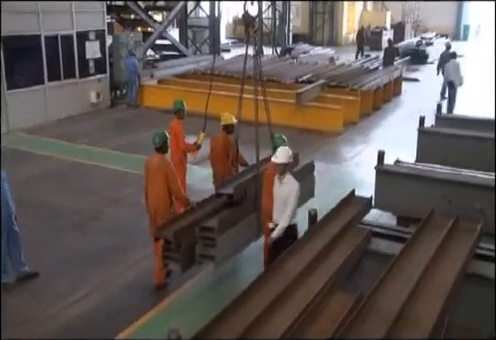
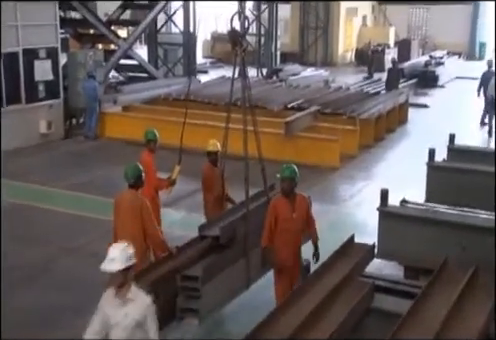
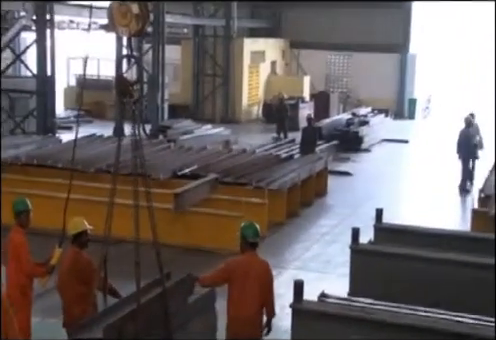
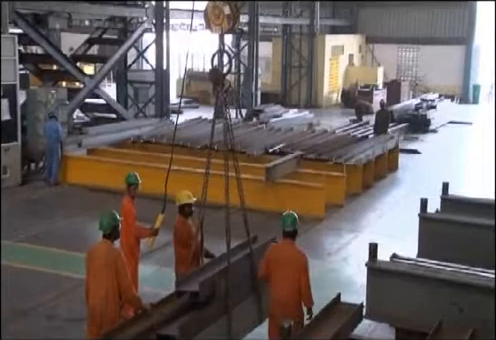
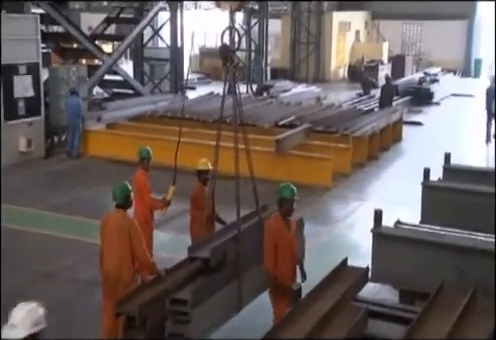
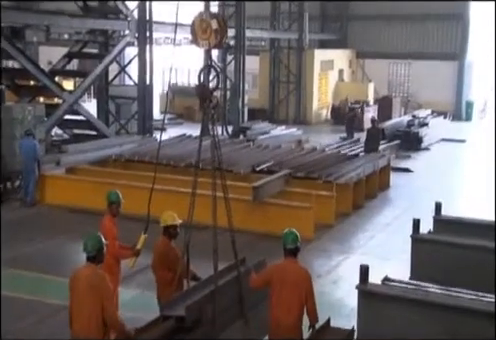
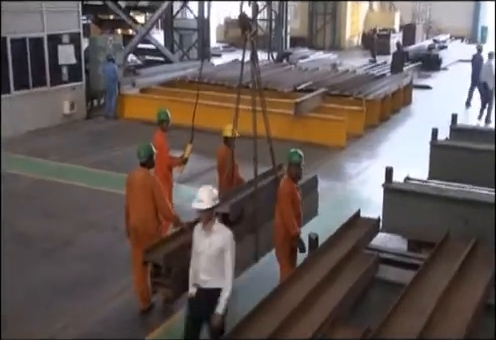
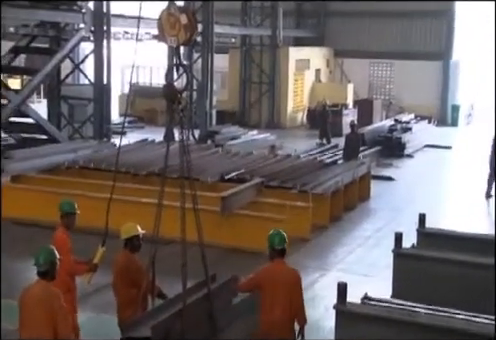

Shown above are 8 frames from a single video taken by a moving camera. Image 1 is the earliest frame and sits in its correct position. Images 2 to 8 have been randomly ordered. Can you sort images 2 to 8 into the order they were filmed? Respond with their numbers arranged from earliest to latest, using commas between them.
7, 2, 5, 4, 6, 8, 3
